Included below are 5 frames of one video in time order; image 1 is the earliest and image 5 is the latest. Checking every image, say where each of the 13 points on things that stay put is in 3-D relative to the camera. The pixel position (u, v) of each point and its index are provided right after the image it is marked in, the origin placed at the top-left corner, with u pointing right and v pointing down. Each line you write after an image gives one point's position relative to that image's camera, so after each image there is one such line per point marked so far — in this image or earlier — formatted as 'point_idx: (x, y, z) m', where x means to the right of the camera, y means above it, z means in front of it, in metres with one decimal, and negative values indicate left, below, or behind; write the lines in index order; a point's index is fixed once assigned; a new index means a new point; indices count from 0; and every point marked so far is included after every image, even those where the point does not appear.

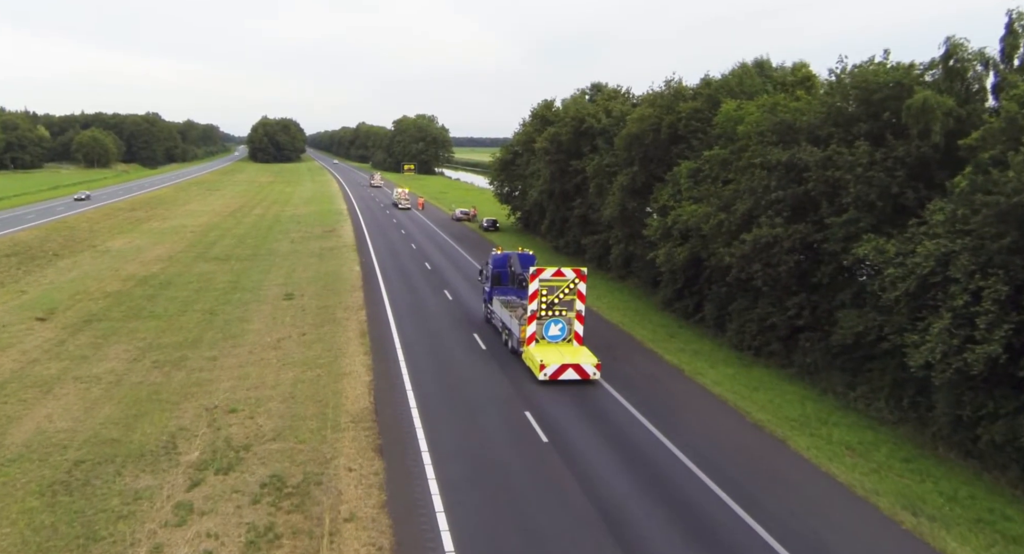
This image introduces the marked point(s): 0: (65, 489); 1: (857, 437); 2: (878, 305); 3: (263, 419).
0: (-9.4, -4.5, +14.1) m
1: (+8.9, -4.1, +17.2) m
2: (+10.6, -0.8, +19.4) m
3: (-6.3, -3.6, +17.0) m
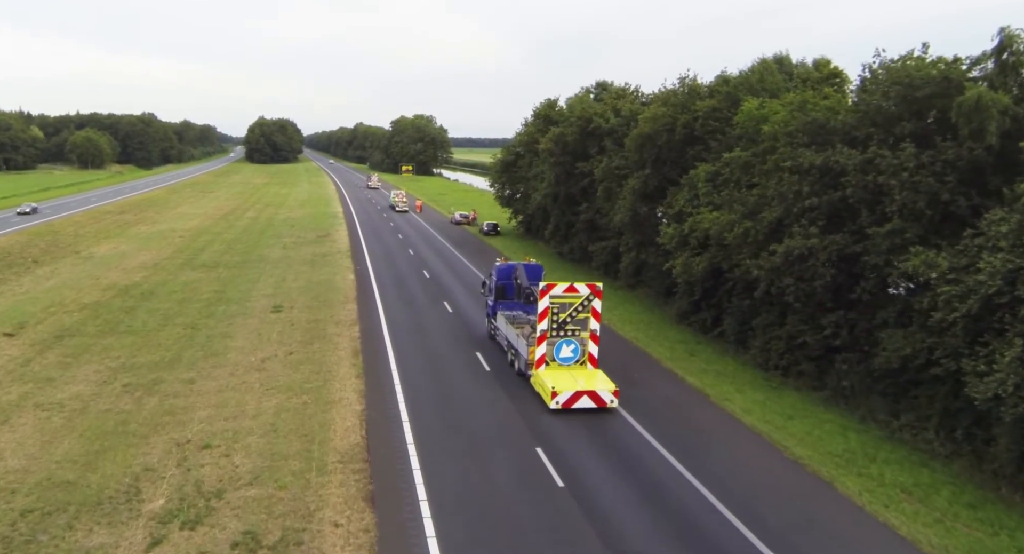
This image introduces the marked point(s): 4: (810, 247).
0: (-9.2, -4.9, +12.1) m
1: (+9.2, -4.6, +15.3) m
2: (+10.9, -1.2, +17.5) m
3: (-6.1, -4.1, +15.0) m
4: (+8.5, +0.9, +19.1) m
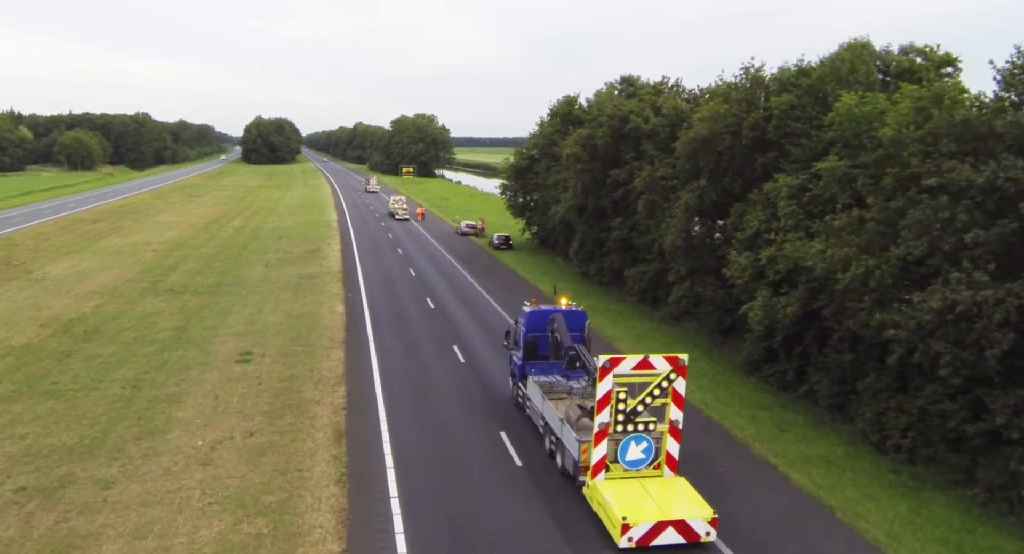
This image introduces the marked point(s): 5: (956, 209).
0: (-8.3, -6.3, +6.5) m
1: (+10.0, -5.9, +9.7) m
2: (+11.7, -2.6, +11.9) m
3: (-5.2, -5.4, +9.4) m
4: (+9.4, -0.5, +13.5) m
5: (+9.7, +1.5, +14.6) m
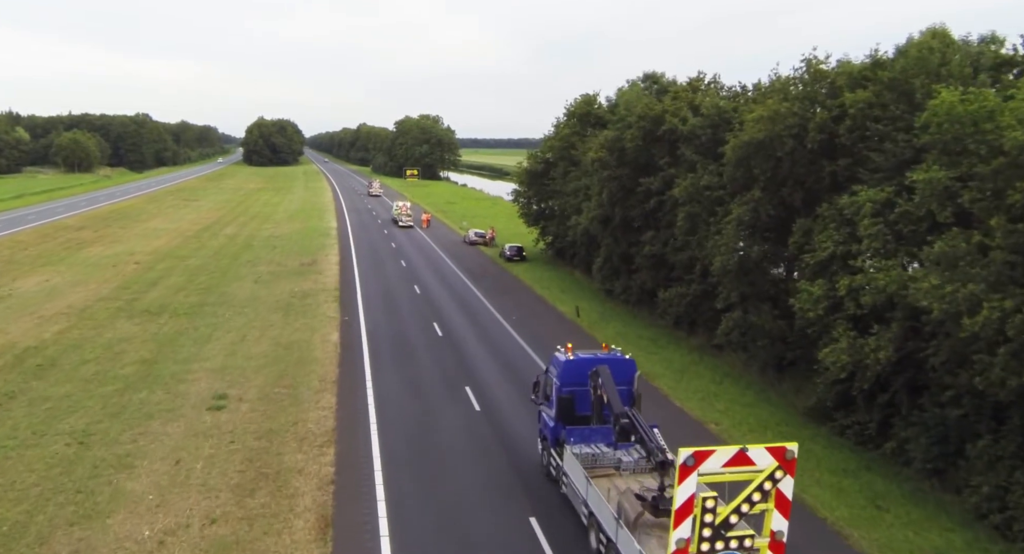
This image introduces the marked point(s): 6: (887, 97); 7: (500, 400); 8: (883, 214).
0: (-7.7, -7.1, +3.0) m
1: (+10.6, -6.7, +6.1) m
2: (+12.4, -3.4, +8.3) m
3: (-4.6, -6.2, +5.9) m
4: (+10.0, -1.3, +10.0) m
5: (+10.3, +0.7, +11.0) m
6: (+10.2, +4.9, +18.1) m
7: (-0.4, -3.5, +19.1) m
8: (+9.3, +1.6, +16.7) m
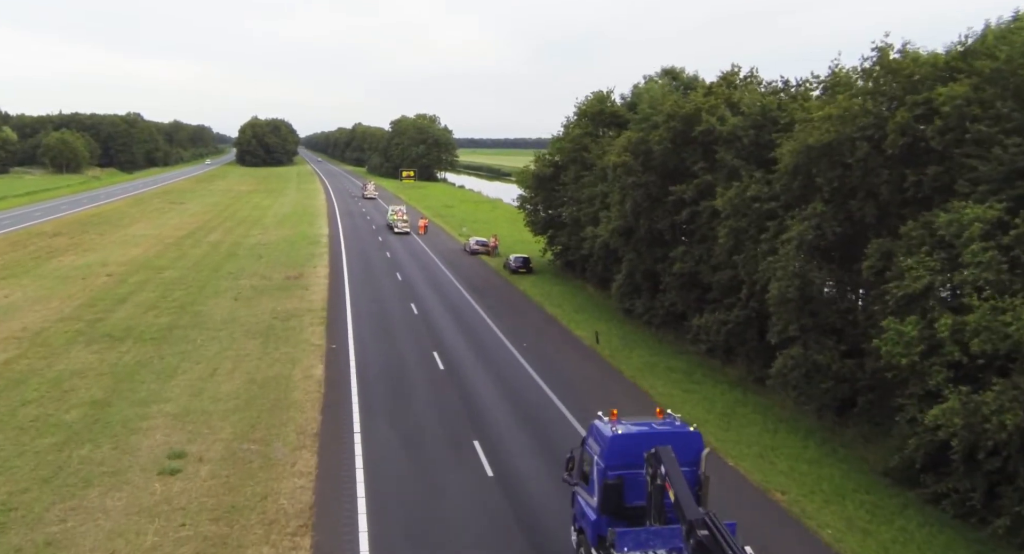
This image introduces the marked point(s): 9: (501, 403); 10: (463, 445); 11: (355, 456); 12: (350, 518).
0: (-7.2, -7.8, -0.3) m
1: (+11.1, -7.5, +2.9) m
2: (+12.9, -4.2, +5.1) m
3: (-4.1, -7.0, +2.6) m
4: (+10.5, -2.1, +6.7) m
5: (+10.8, -0.1, +7.8) m
6: (+10.7, +4.1, +14.9) m
7: (0.0, -4.3, +15.8) m
8: (+9.8, +0.8, +13.4) m
9: (-0.1, -3.8, +18.0) m
10: (-1.2, -4.1, +16.8) m
11: (-3.7, -4.2, +15.8) m
12: (-3.1, -4.9, +12.4) m
